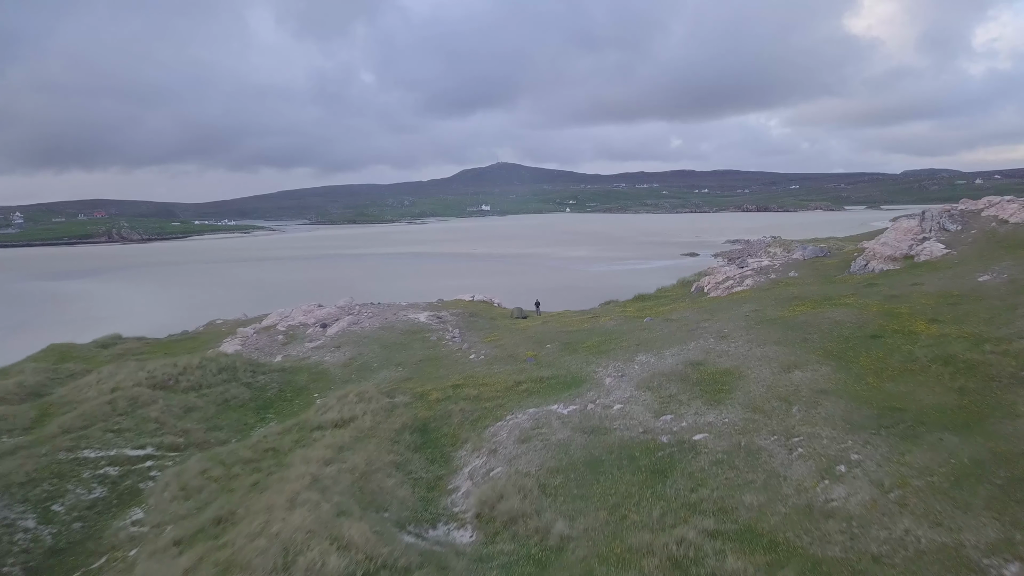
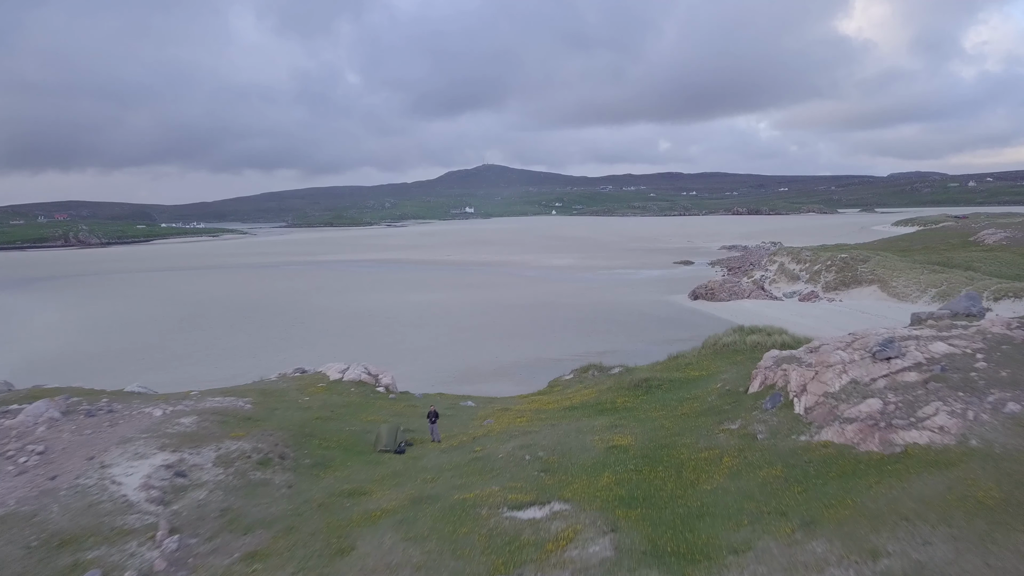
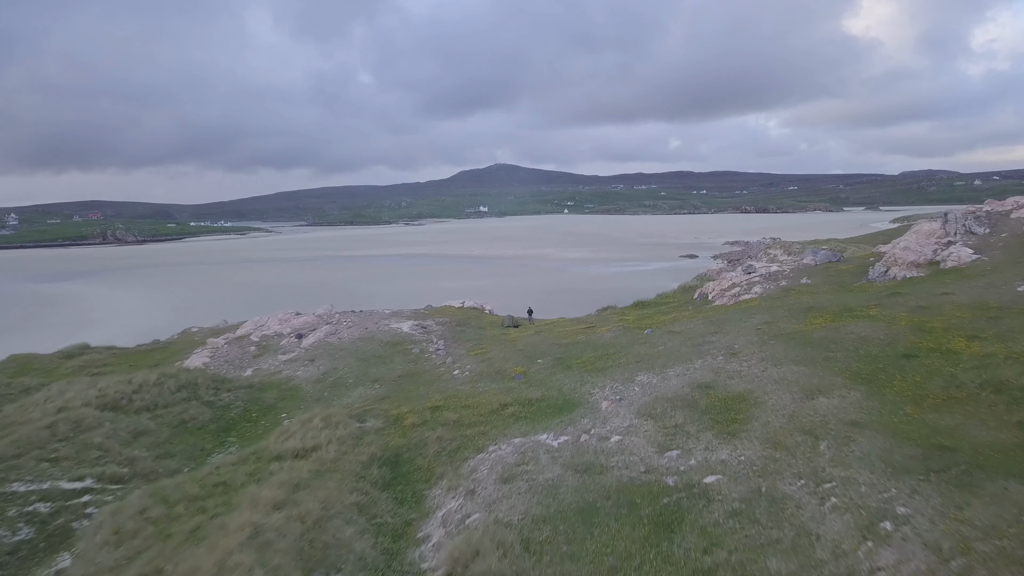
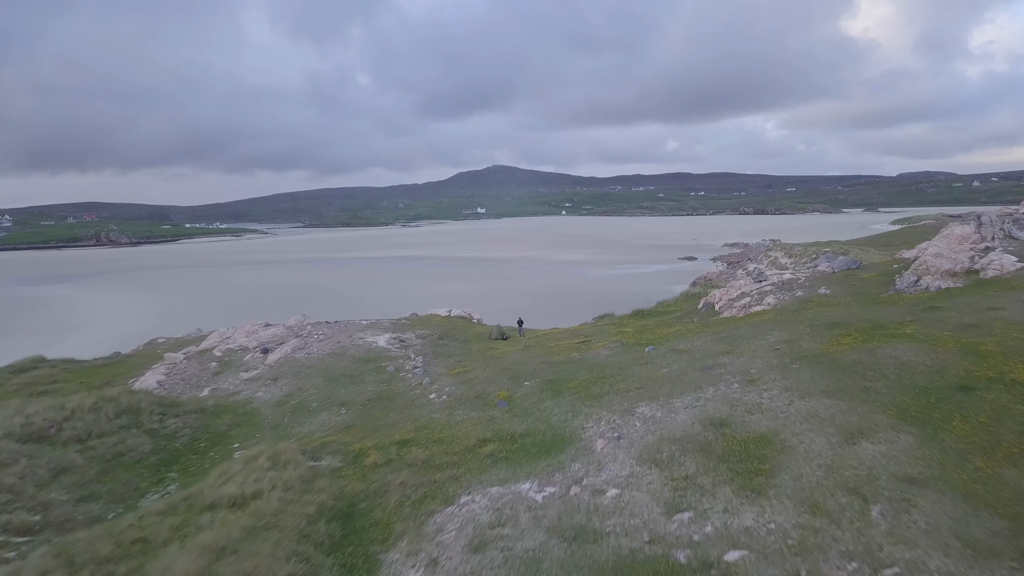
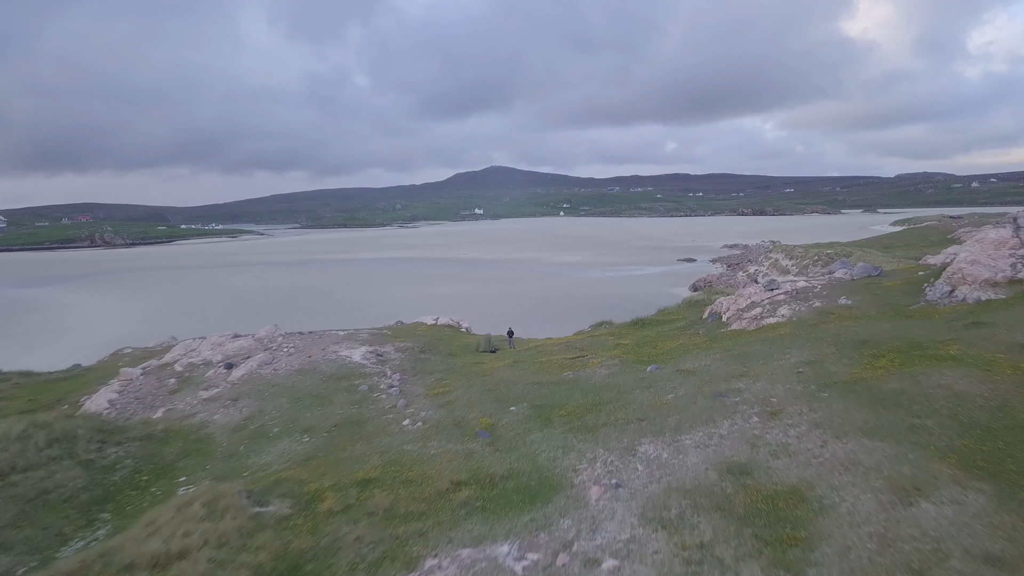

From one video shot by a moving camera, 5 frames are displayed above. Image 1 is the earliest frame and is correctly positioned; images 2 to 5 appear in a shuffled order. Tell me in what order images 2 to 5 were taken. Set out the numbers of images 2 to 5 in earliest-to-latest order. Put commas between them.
3, 4, 5, 2
